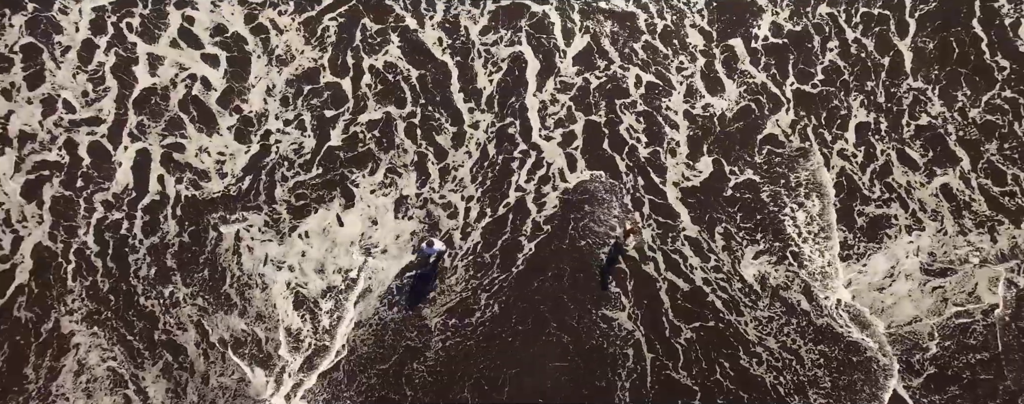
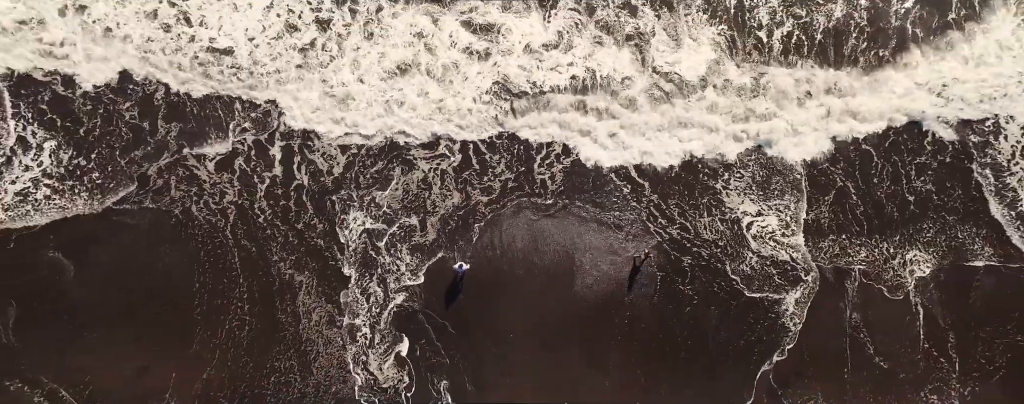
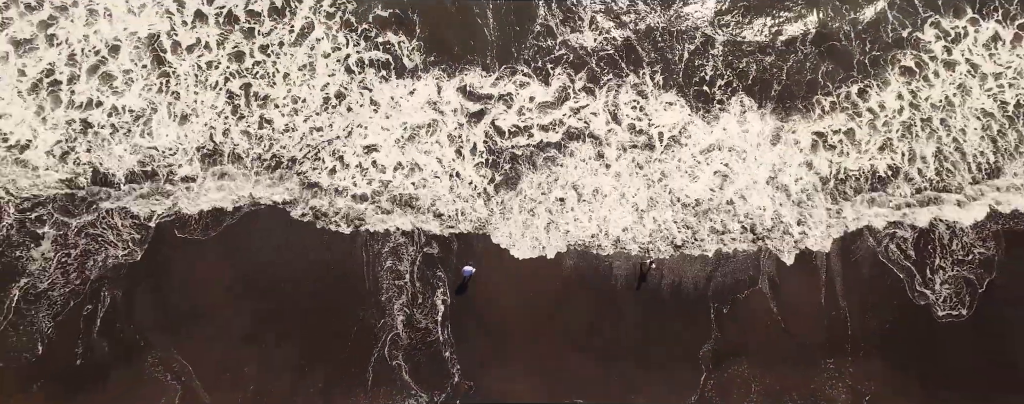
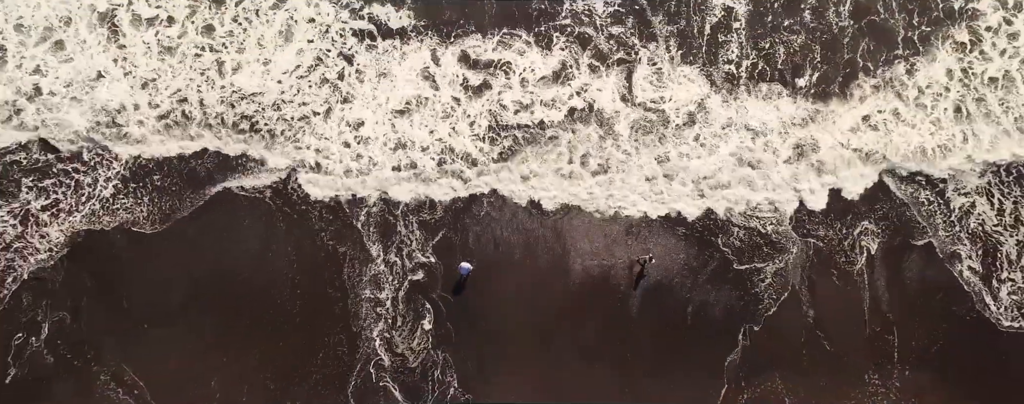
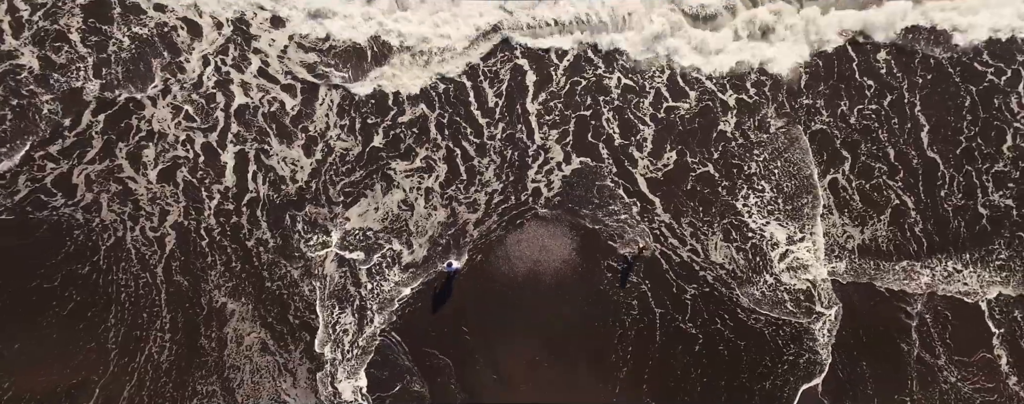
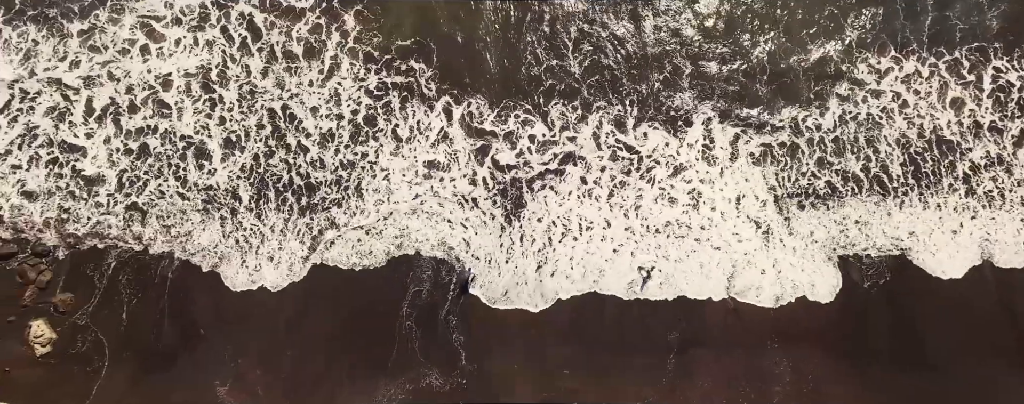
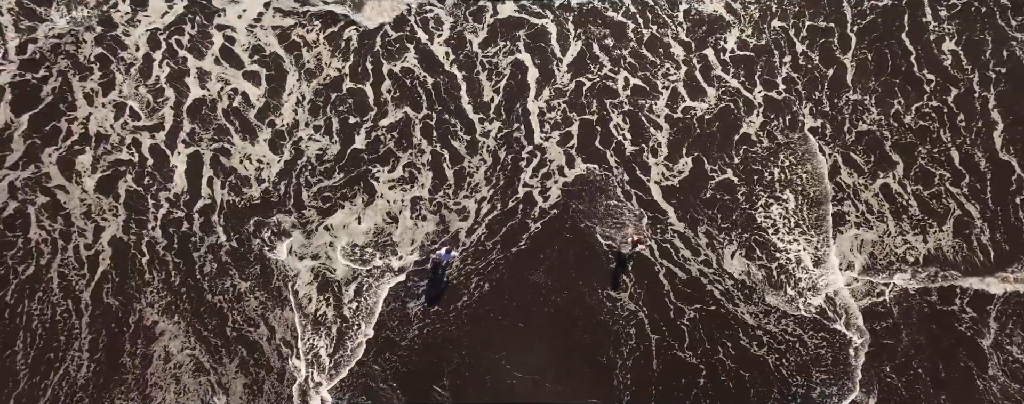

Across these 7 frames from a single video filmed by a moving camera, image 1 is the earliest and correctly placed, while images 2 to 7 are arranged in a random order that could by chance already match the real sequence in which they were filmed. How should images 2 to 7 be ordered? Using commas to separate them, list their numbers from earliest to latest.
7, 5, 2, 4, 3, 6
